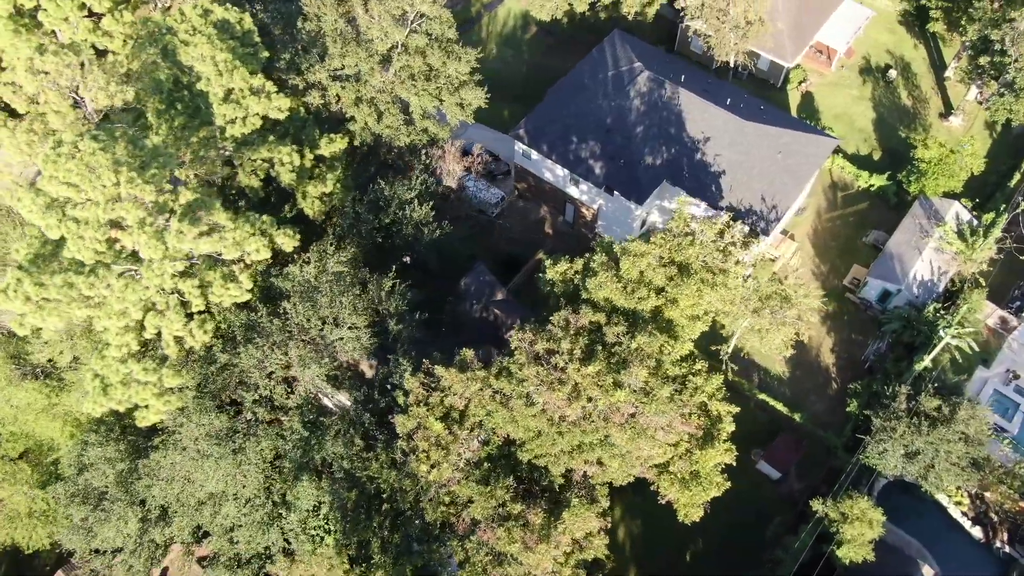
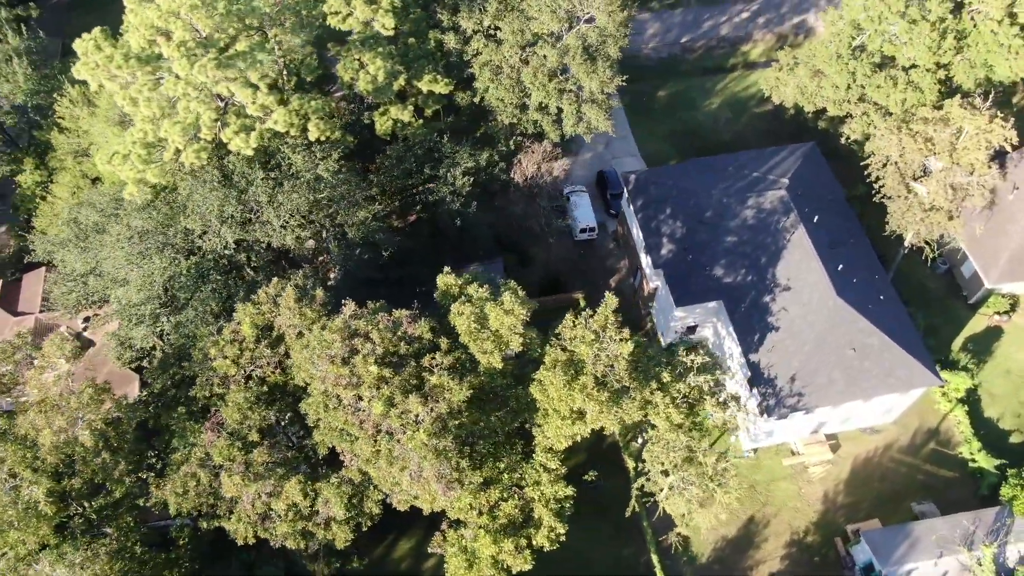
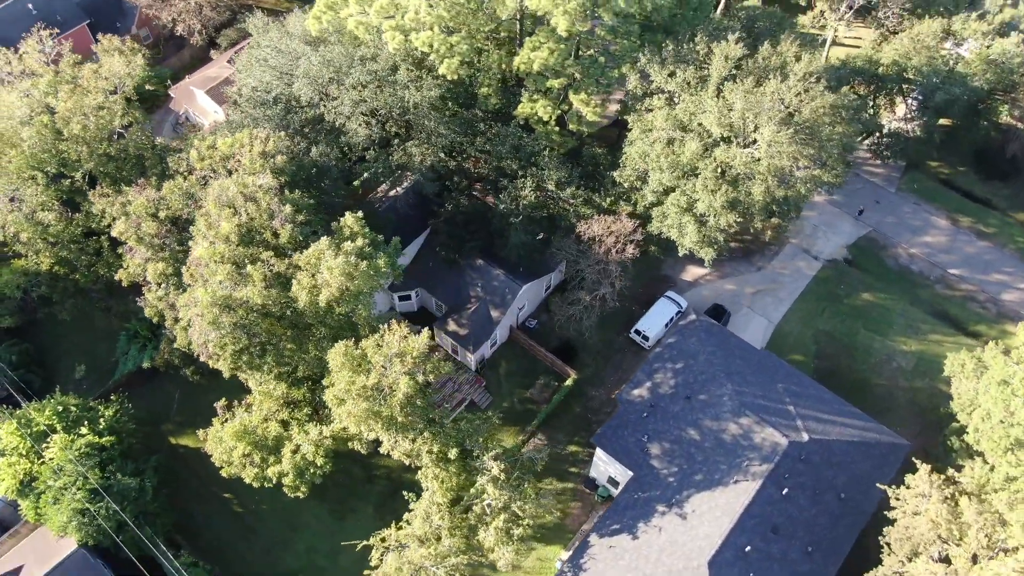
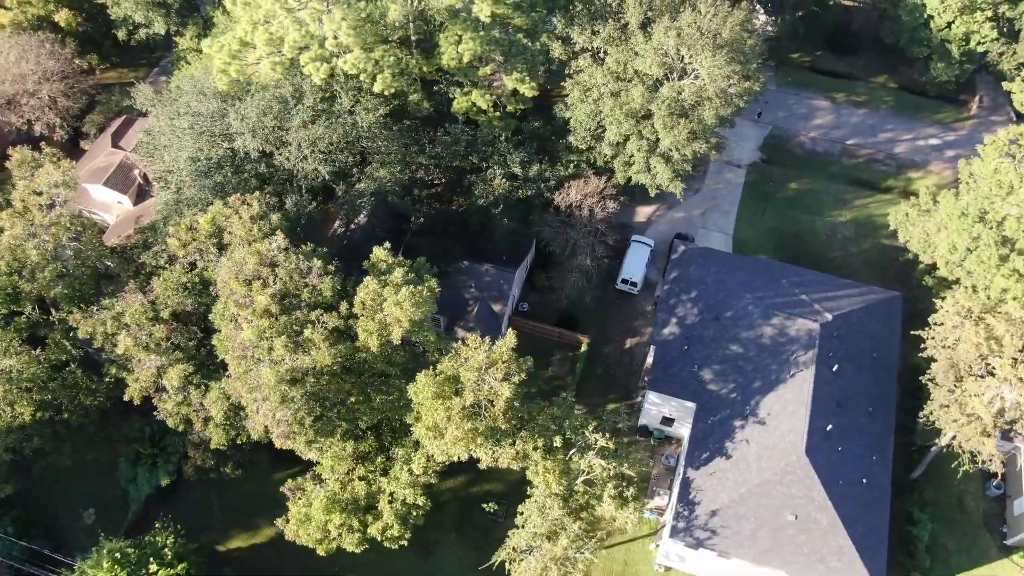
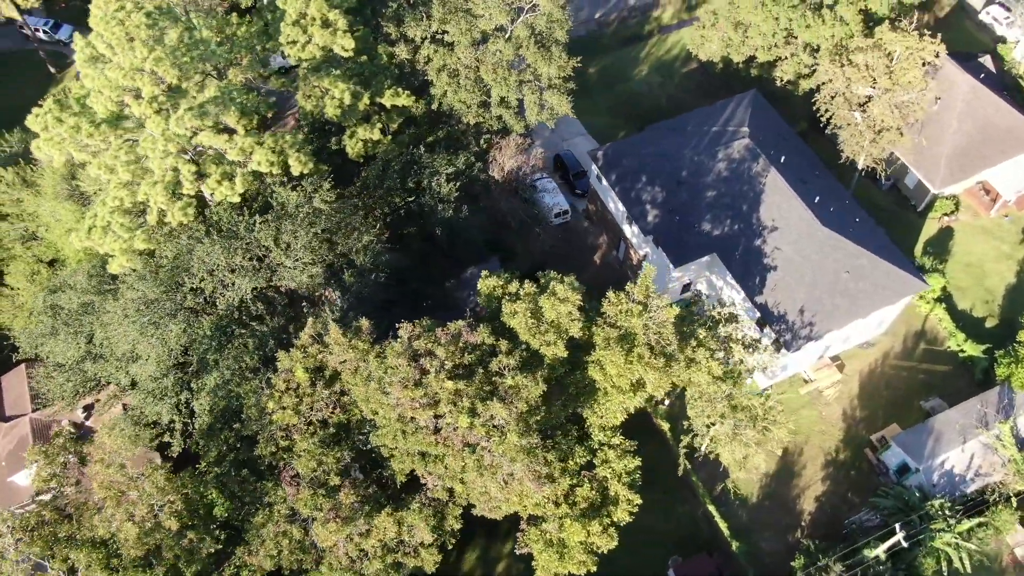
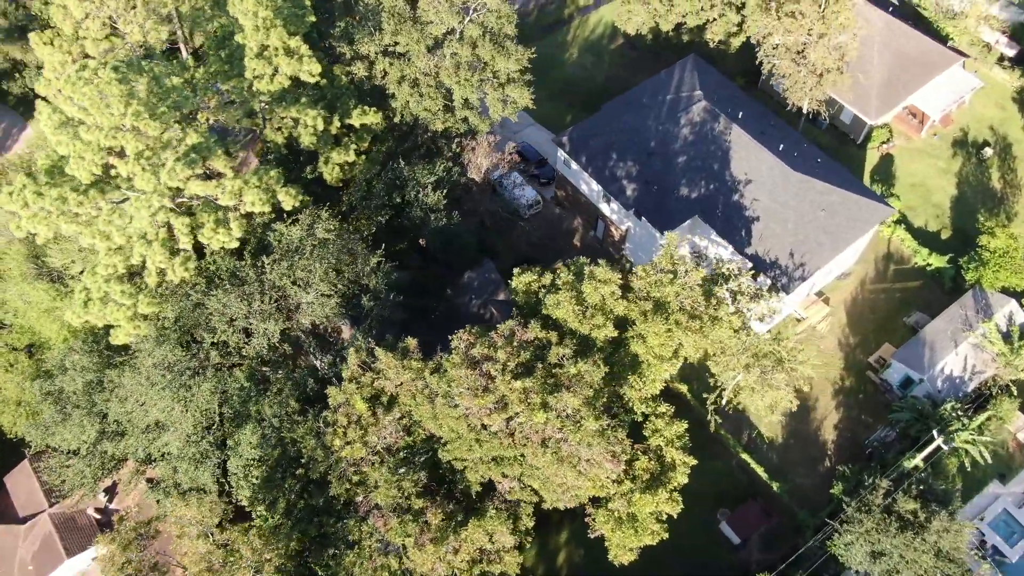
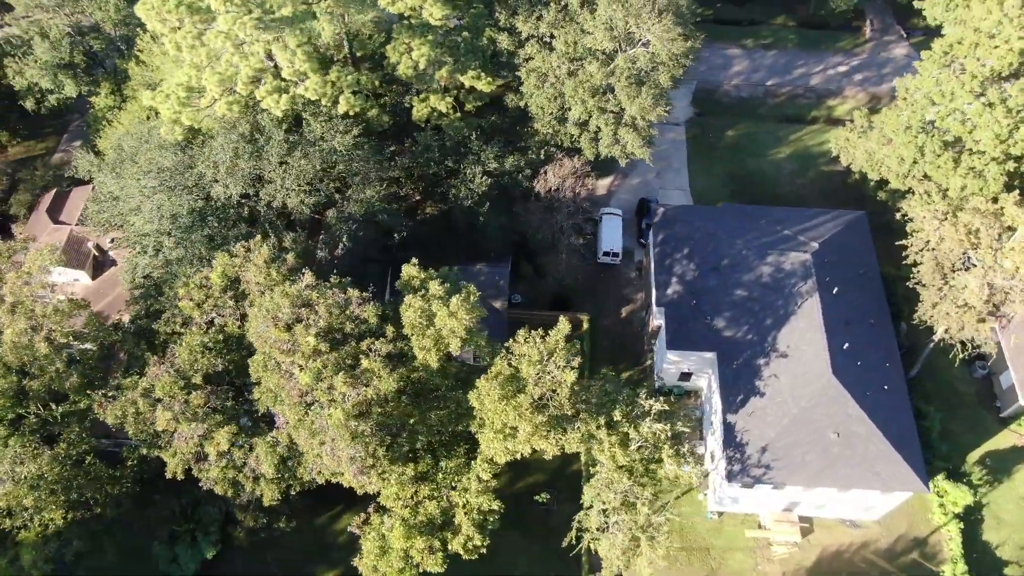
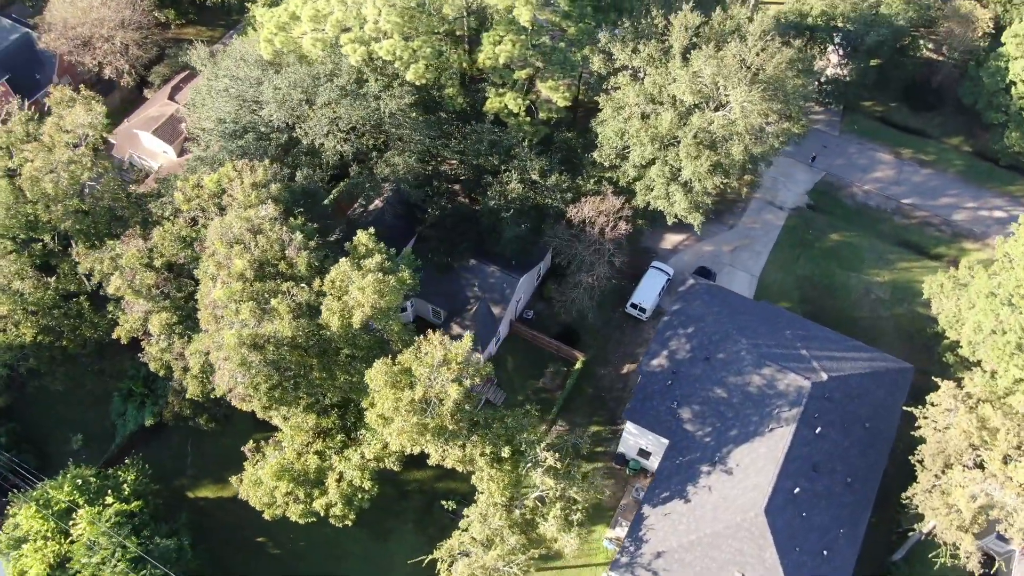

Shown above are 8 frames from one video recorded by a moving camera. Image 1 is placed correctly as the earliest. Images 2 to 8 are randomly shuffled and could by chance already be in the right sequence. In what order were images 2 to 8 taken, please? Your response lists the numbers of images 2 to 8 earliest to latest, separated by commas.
6, 5, 2, 7, 4, 8, 3
